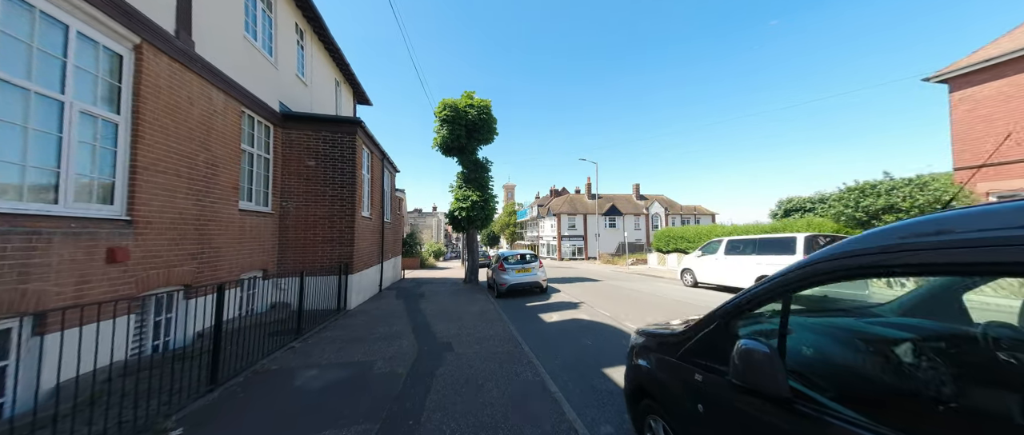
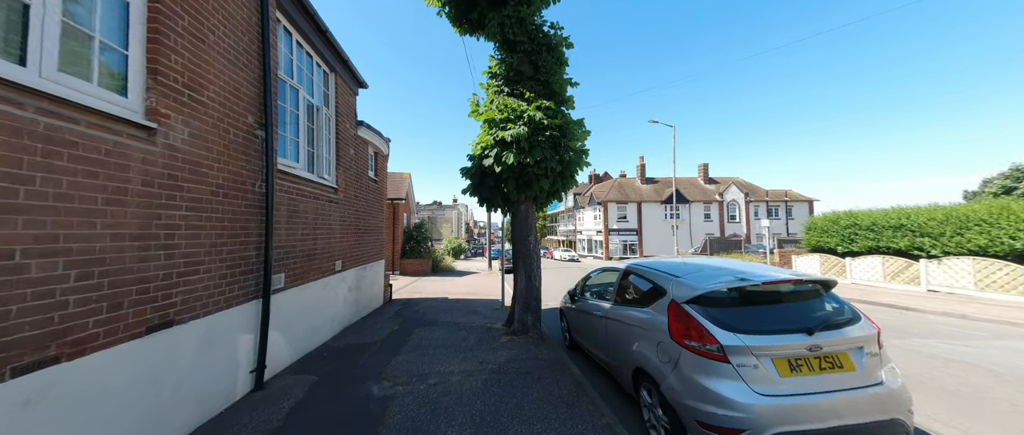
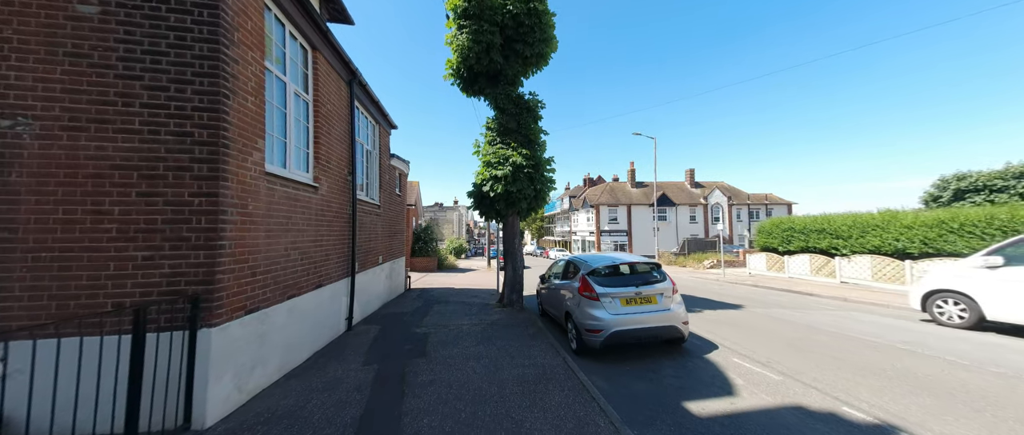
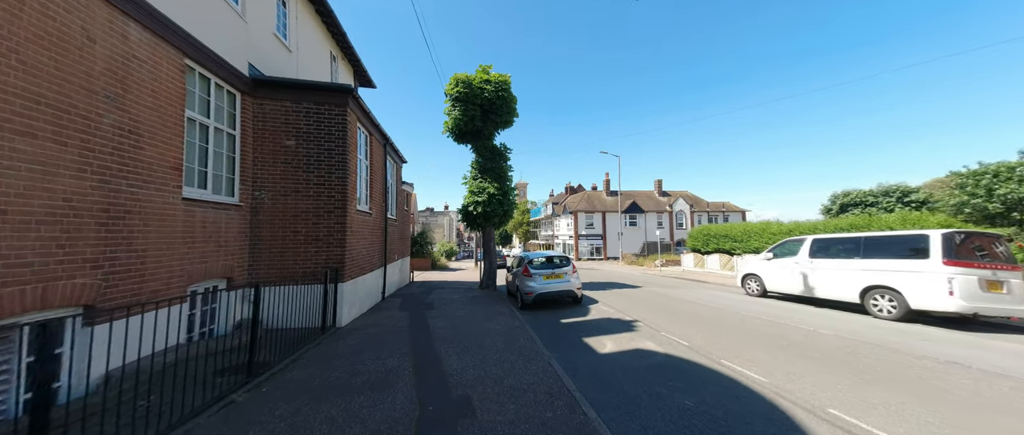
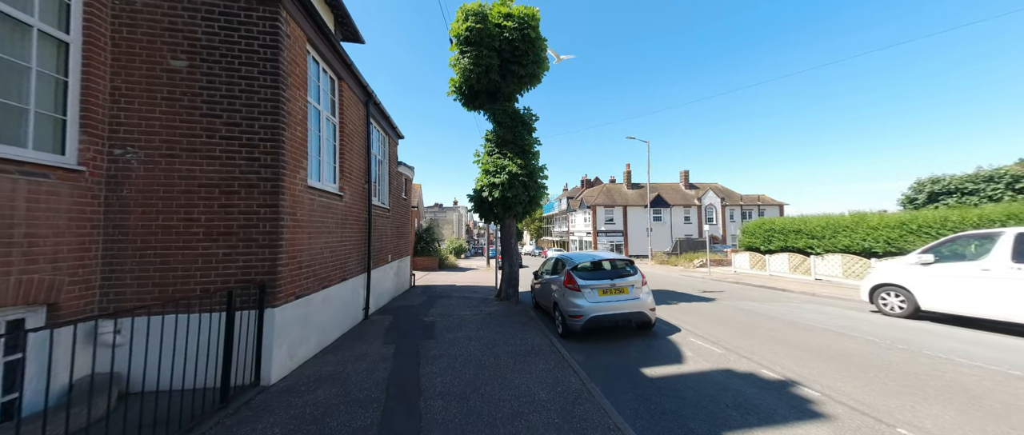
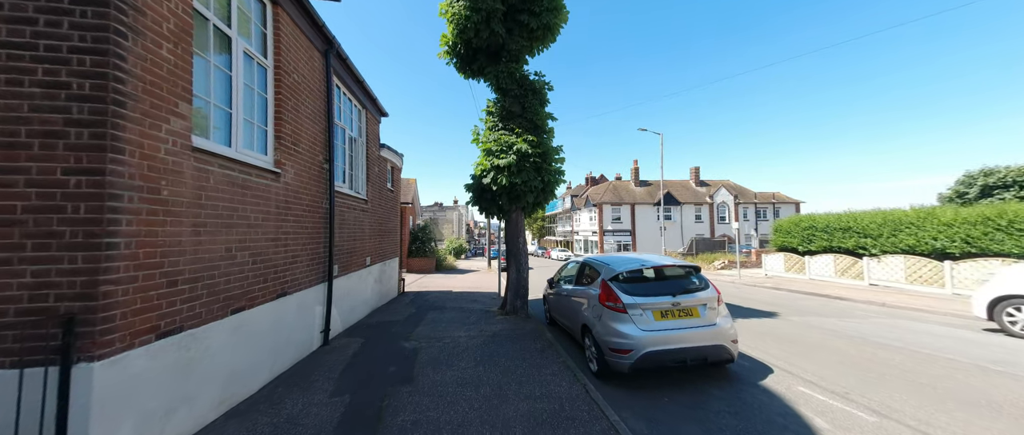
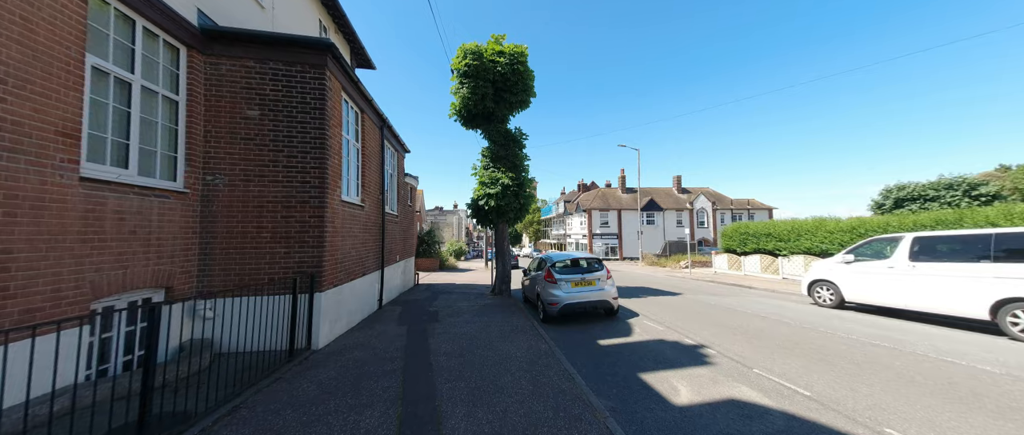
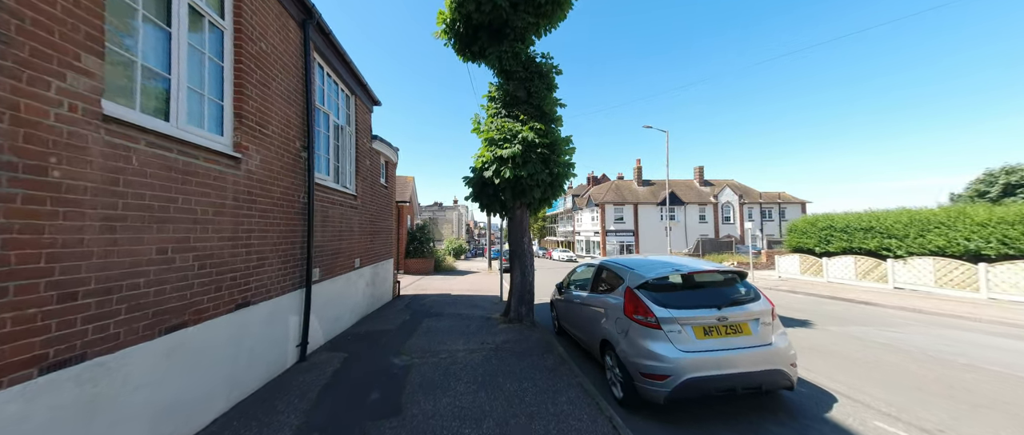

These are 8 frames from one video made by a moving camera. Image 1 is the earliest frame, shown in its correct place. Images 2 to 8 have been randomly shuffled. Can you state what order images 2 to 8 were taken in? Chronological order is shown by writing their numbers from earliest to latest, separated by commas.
4, 7, 5, 3, 6, 8, 2
